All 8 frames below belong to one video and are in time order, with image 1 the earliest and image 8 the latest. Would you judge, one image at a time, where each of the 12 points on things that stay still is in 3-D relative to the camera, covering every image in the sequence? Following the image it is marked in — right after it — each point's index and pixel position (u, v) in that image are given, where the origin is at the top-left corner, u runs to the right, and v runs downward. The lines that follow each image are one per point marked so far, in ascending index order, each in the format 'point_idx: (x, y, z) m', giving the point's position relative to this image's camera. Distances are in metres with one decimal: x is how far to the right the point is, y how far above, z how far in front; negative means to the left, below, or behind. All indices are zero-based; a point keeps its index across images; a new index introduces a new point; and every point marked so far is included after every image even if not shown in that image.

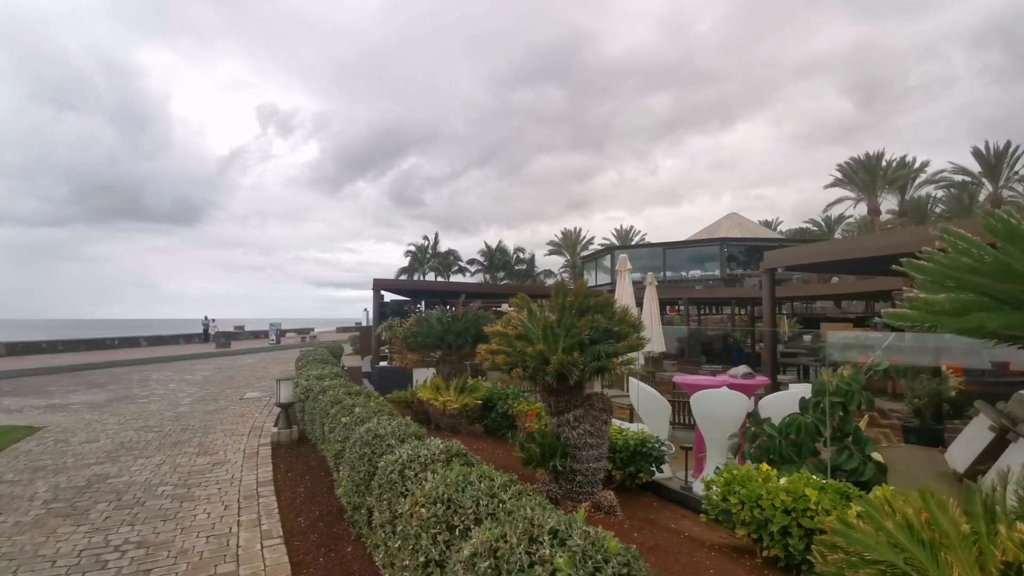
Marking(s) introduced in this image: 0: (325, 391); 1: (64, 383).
0: (-2.0, -1.1, +6.1) m
1: (-11.0, -2.3, +14.0) m
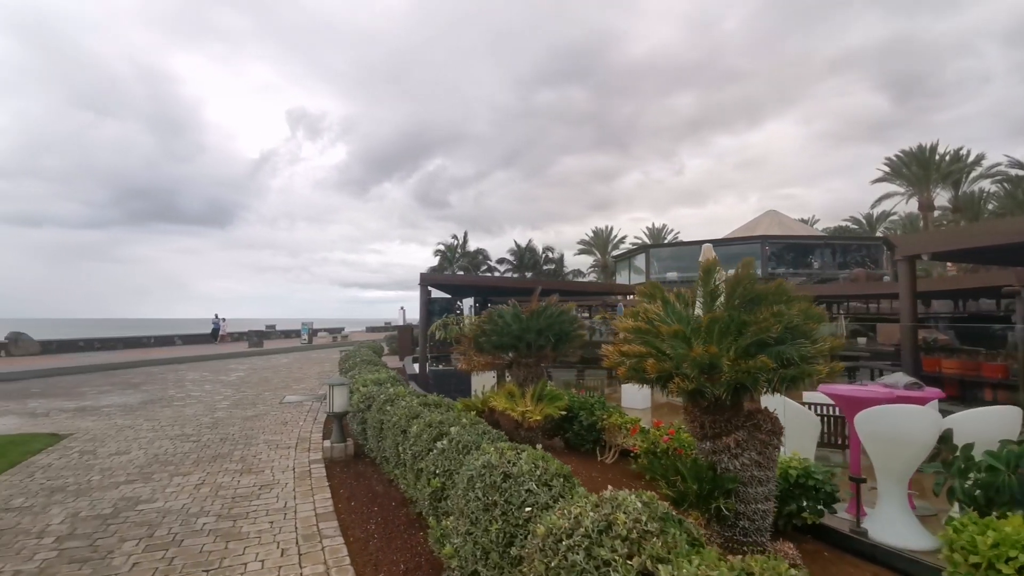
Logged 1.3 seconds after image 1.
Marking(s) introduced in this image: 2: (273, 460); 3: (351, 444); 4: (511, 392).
0: (-1.1, -1.0, +5.0) m
1: (-9.7, -2.2, +13.3) m
2: (-2.5, -1.8, +6.0) m
3: (-1.7, -1.7, +6.1) m
4: (0.0, -1.2, +6.6) m
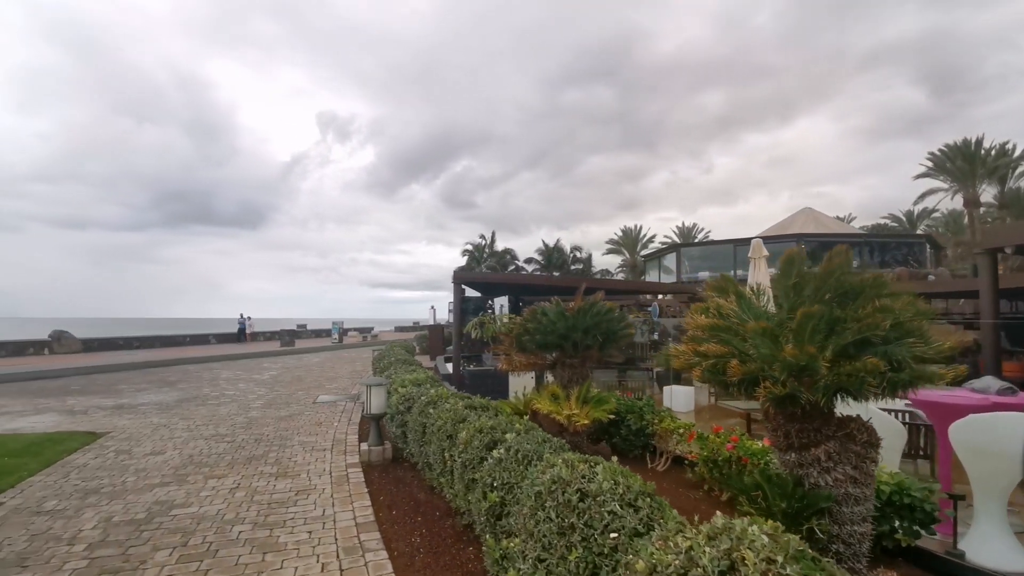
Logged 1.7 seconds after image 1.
0: (-0.7, -1.0, +4.8) m
1: (-8.9, -2.2, +13.4) m
2: (-2.1, -1.8, +5.8) m
3: (-1.3, -1.6, +5.8) m
4: (+0.5, -1.2, +6.3) m
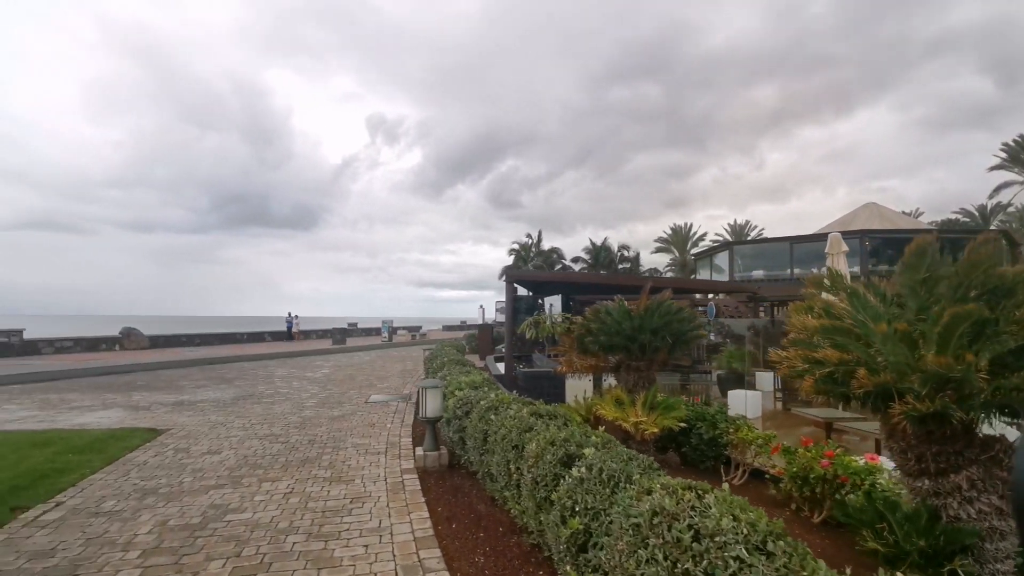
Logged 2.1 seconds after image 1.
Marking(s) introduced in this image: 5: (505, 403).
0: (-0.1, -0.9, +4.4) m
1: (-7.6, -2.2, +13.7) m
2: (-1.5, -1.8, +5.6) m
3: (-0.7, -1.6, +5.6) m
4: (+1.1, -1.1, +5.9) m
5: (-0.1, -0.9, +4.5) m
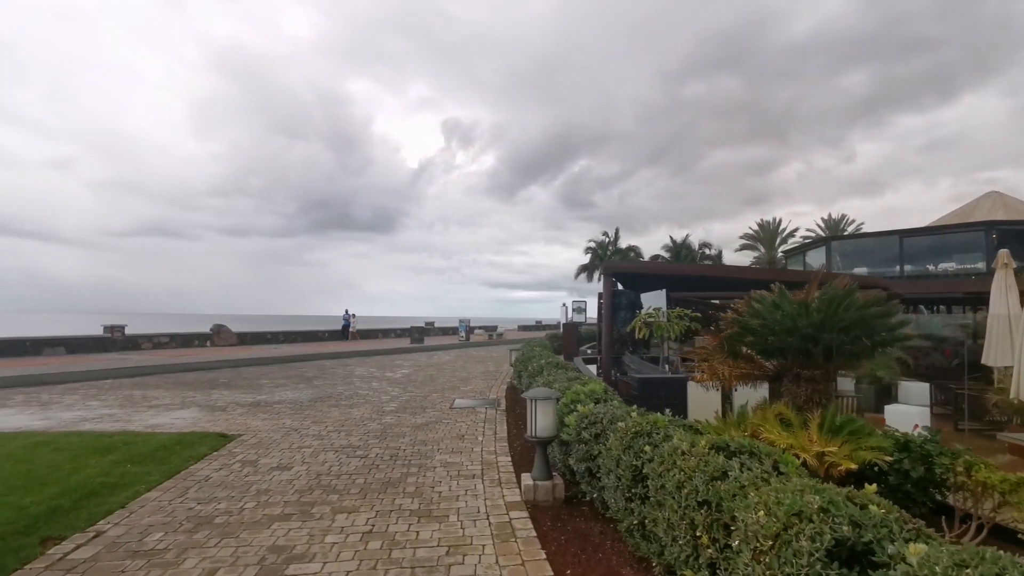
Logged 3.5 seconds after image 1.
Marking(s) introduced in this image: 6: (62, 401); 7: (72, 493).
0: (+0.7, -0.8, +3.2) m
1: (-5.5, -2.1, +13.3) m
2: (-0.4, -1.6, +4.5) m
3: (+0.4, -1.5, +4.4) m
4: (+2.2, -1.0, +4.4) m
5: (+0.8, -0.8, +3.2) m
6: (-7.5, -1.9, +9.5) m
7: (-3.4, -1.6, +4.4) m
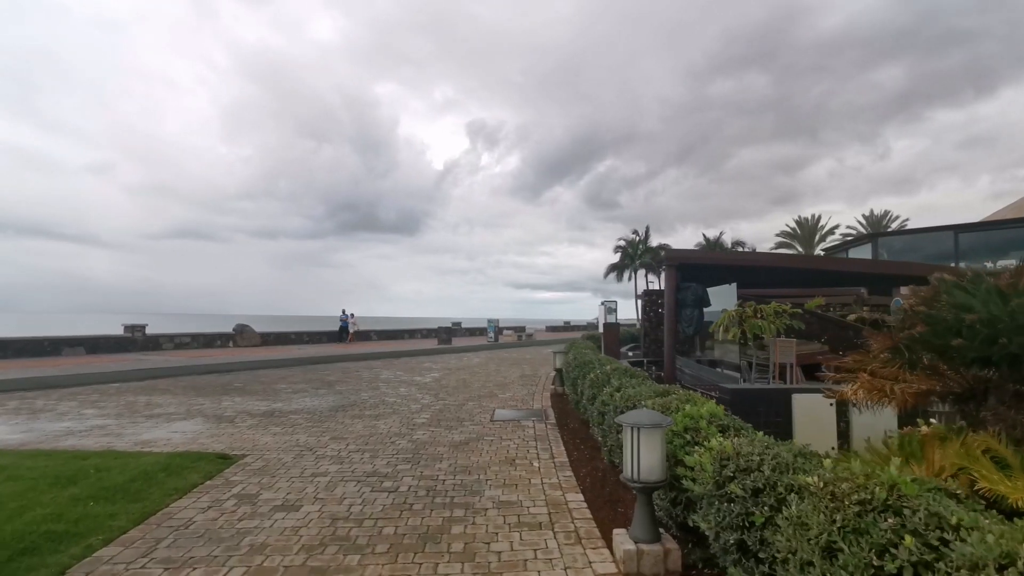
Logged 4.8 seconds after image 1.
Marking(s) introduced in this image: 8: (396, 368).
0: (+1.2, -0.7, +1.8) m
1: (-4.6, -2.0, +12.2) m
2: (+0.1, -1.5, +3.2) m
3: (+0.9, -1.4, +3.0) m
4: (+2.7, -0.9, +3.0) m
5: (+1.3, -0.7, +1.8) m
6: (-6.8, -1.8, +8.5) m
7: (-2.9, -1.5, +3.2) m
8: (-3.0, -2.1, +14.7) m
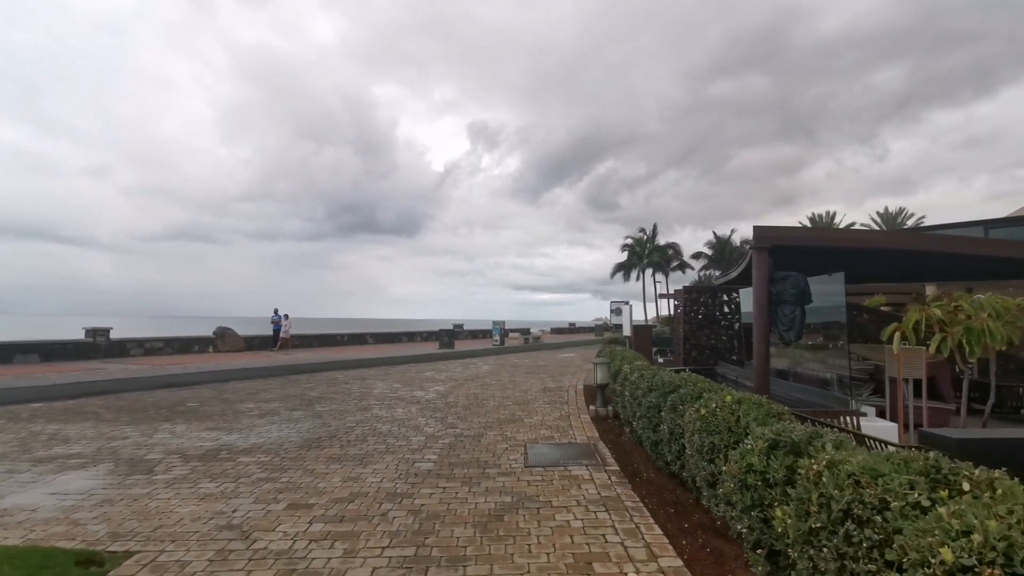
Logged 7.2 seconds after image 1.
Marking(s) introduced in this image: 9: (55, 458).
0: (+1.6, -0.6, -0.5) m
1: (-4.2, -1.9, +9.8) m
2: (+0.5, -1.4, +0.8) m
3: (+1.3, -1.3, +0.7) m
4: (+3.1, -0.8, +0.7) m
5: (+1.7, -0.5, -0.5) m
6: (-6.4, -1.7, +6.1) m
7: (-2.5, -1.4, +0.9) m
8: (-2.6, -2.0, +12.3) m
9: (-4.6, -1.7, +5.7) m
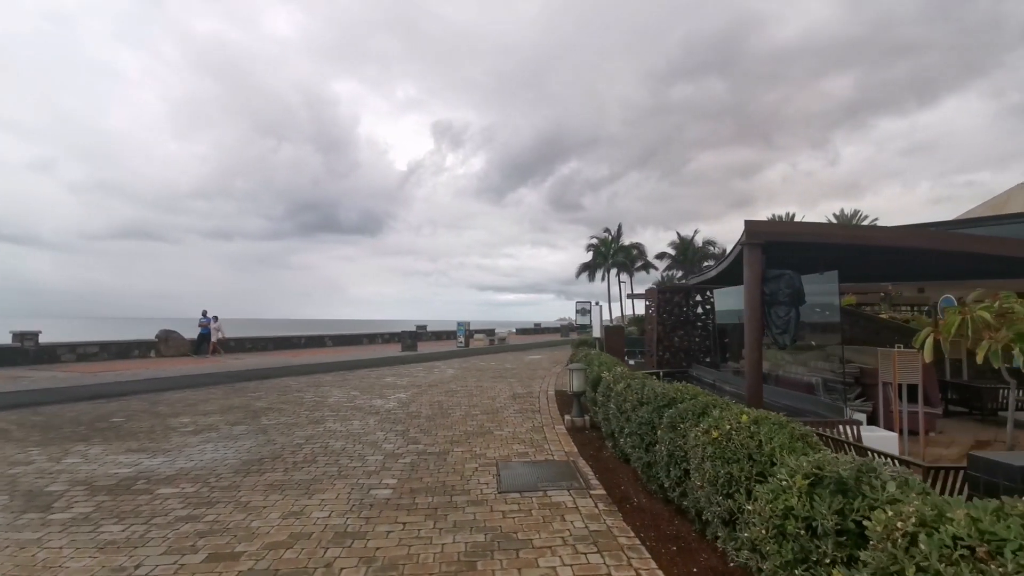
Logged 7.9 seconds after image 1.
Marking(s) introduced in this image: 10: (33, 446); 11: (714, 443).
0: (+1.8, -0.6, -1.2) m
1: (-4.7, -1.9, +8.9) m
2: (+0.6, -1.4, +0.1) m
3: (+1.4, -1.3, 0.0) m
4: (+3.1, -0.8, +0.1) m
5: (+1.8, -0.5, -1.1) m
6: (-6.7, -1.7, +5.0) m
7: (-2.4, -1.4, 0.0) m
8: (-3.3, -2.0, +11.4) m
9: (-4.9, -1.7, +4.7) m
10: (-5.3, -1.7, +6.2) m
11: (+1.2, -0.8, +3.3) m
